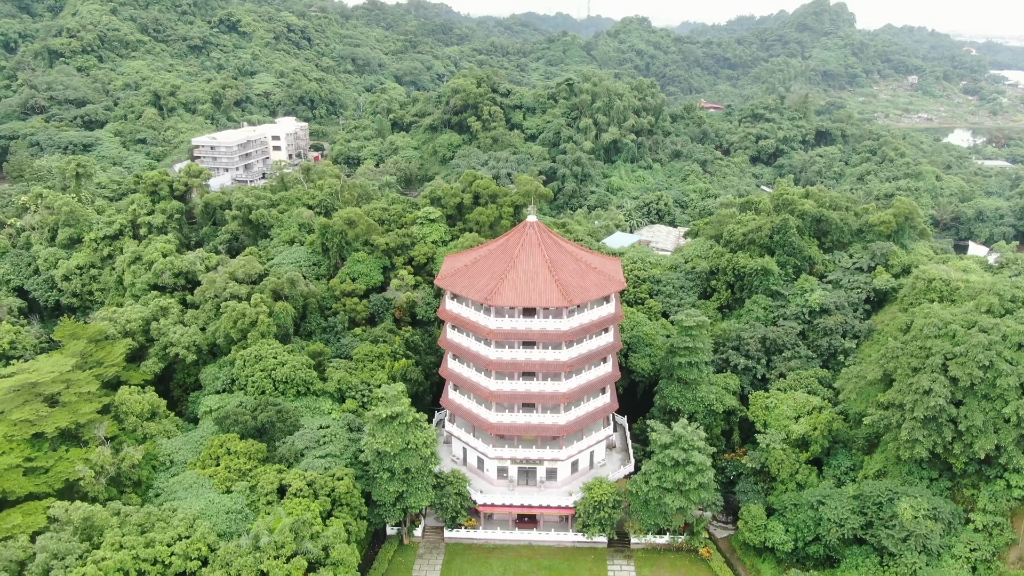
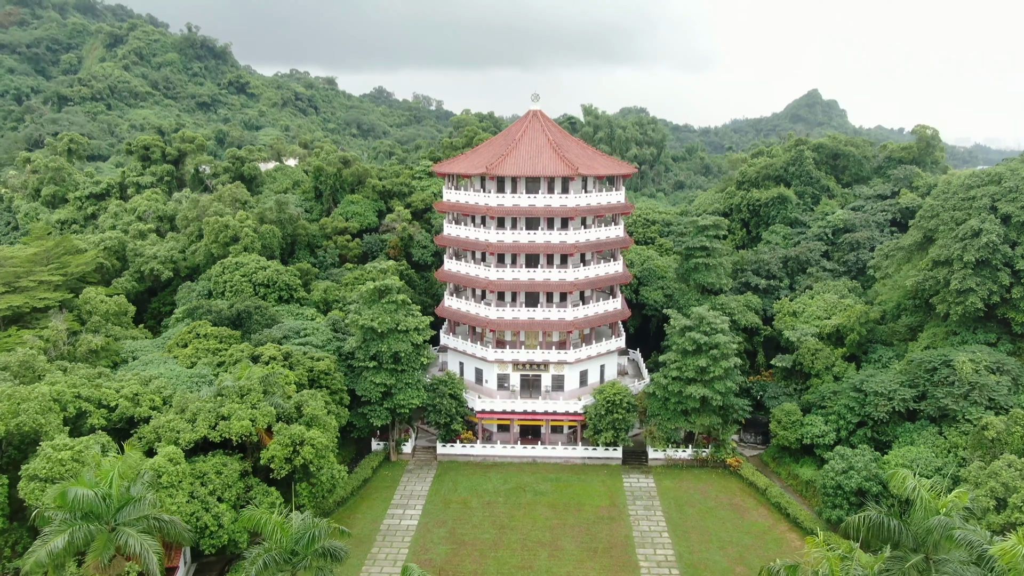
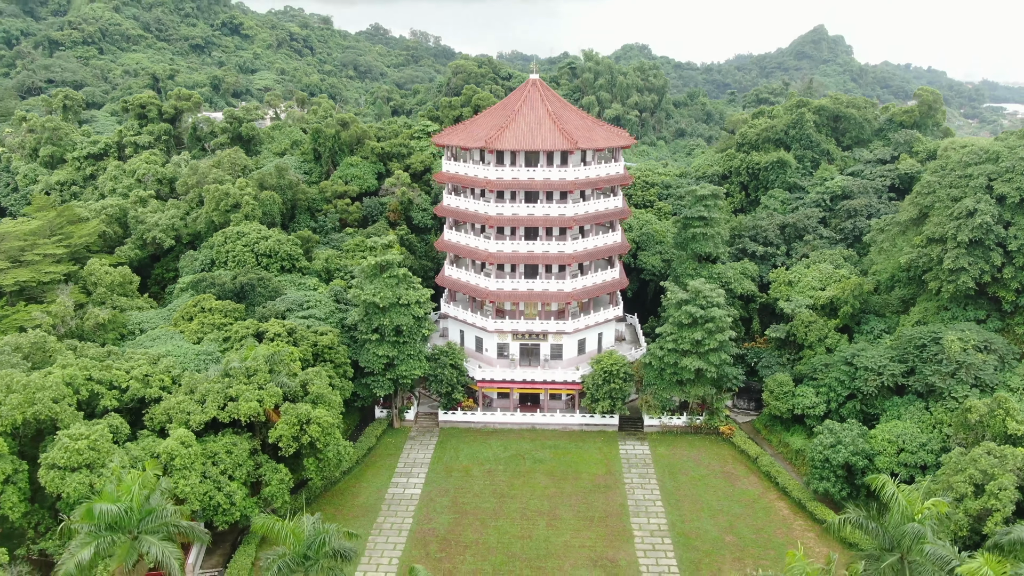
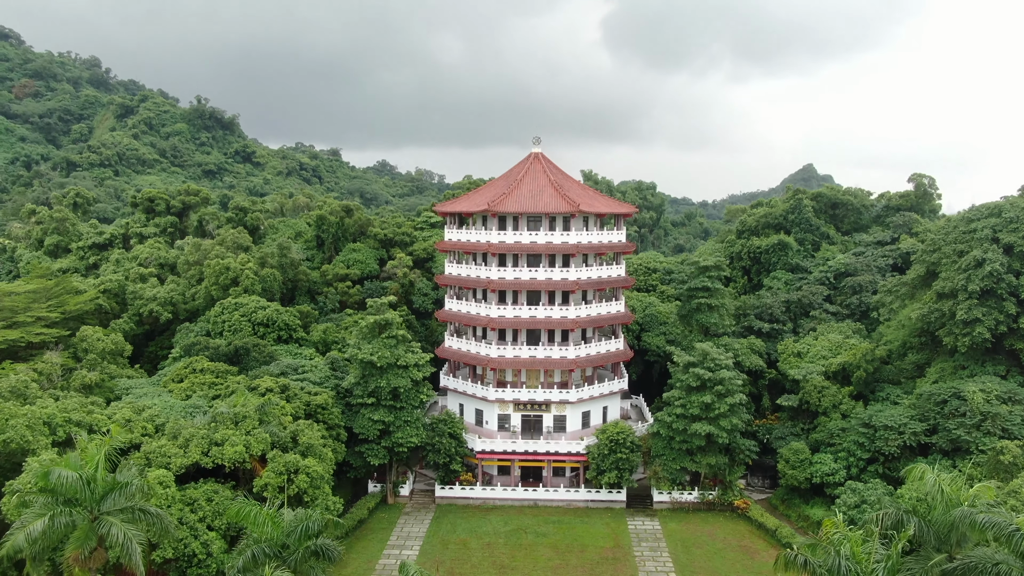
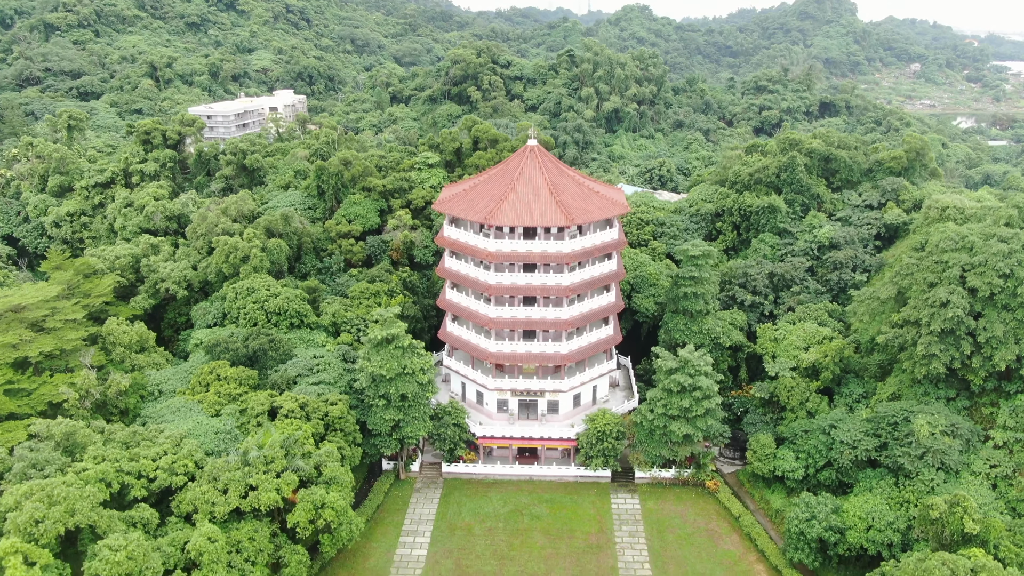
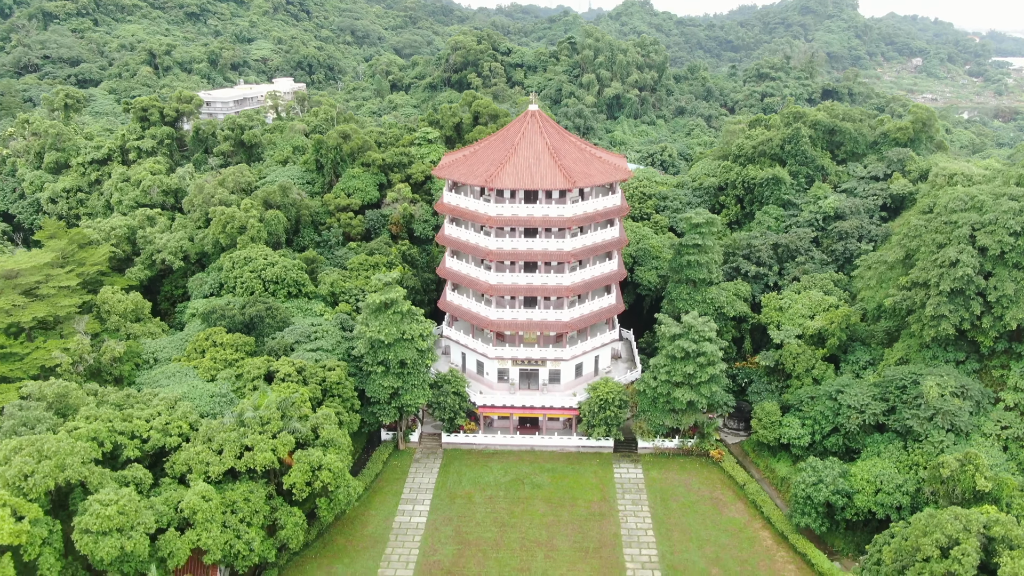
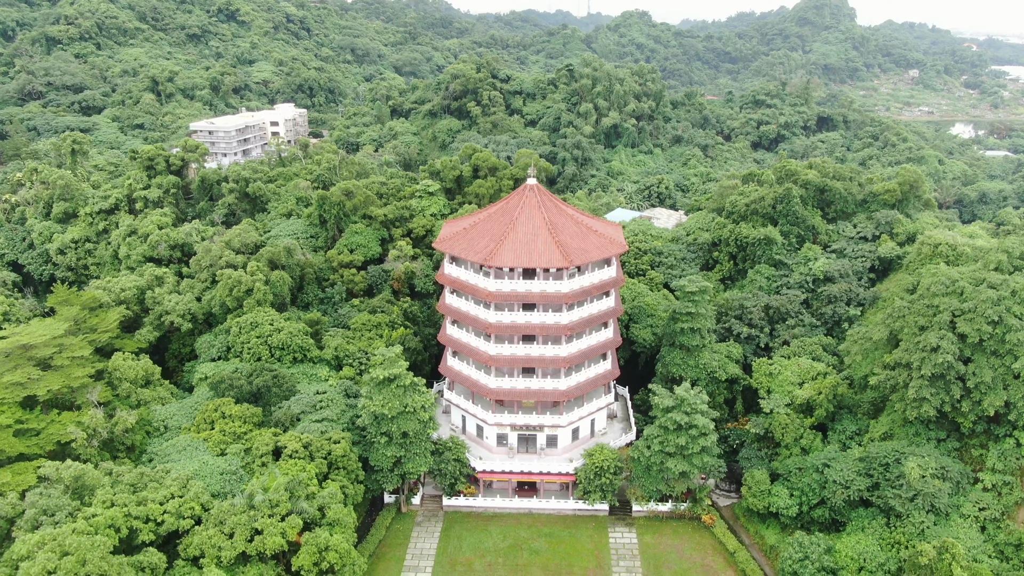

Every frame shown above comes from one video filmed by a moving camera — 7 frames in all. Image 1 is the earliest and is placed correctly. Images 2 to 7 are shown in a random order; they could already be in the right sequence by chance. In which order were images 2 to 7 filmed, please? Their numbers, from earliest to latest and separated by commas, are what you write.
7, 5, 6, 3, 2, 4
